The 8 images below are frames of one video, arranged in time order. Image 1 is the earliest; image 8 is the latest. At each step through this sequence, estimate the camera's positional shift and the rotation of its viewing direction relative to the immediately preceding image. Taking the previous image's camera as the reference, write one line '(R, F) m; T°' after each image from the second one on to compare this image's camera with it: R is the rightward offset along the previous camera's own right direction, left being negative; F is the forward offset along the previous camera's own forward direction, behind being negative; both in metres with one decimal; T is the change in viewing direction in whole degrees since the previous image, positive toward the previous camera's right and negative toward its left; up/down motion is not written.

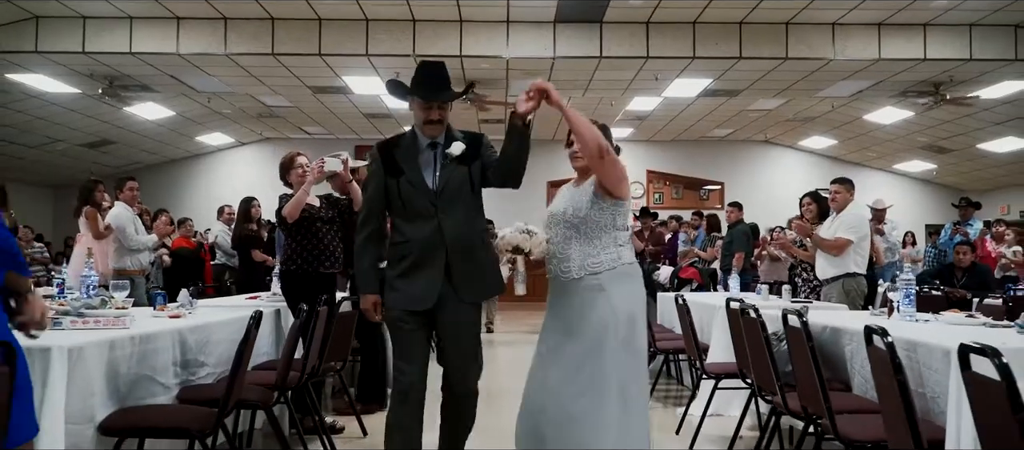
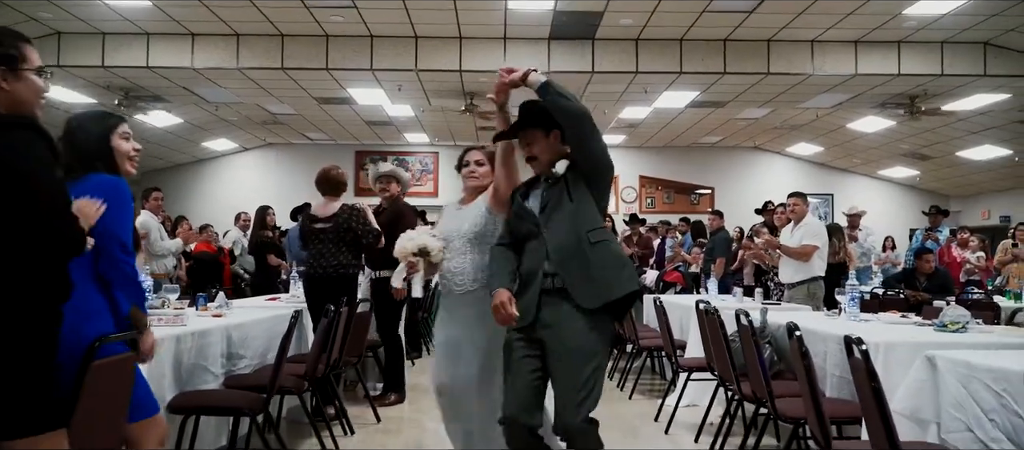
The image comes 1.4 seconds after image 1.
(0.0, -0.5) m; 0°
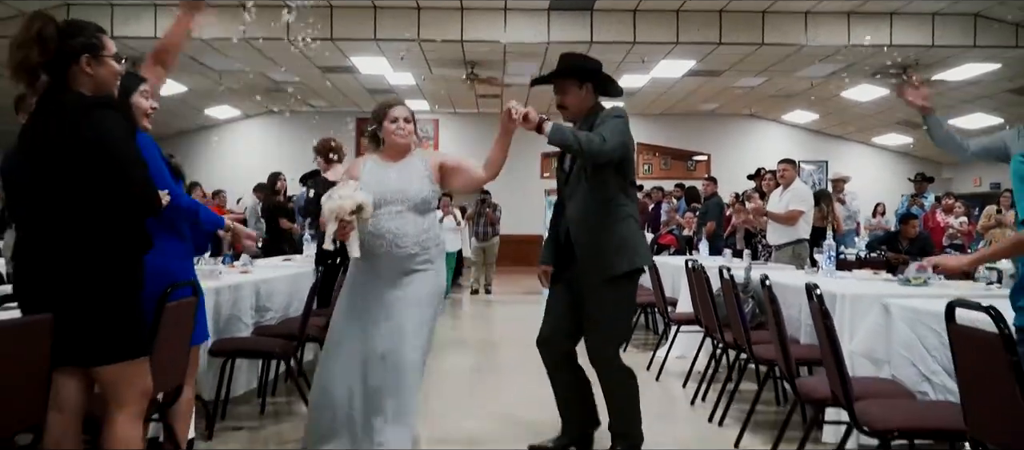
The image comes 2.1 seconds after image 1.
(0.0, -0.3) m; 0°
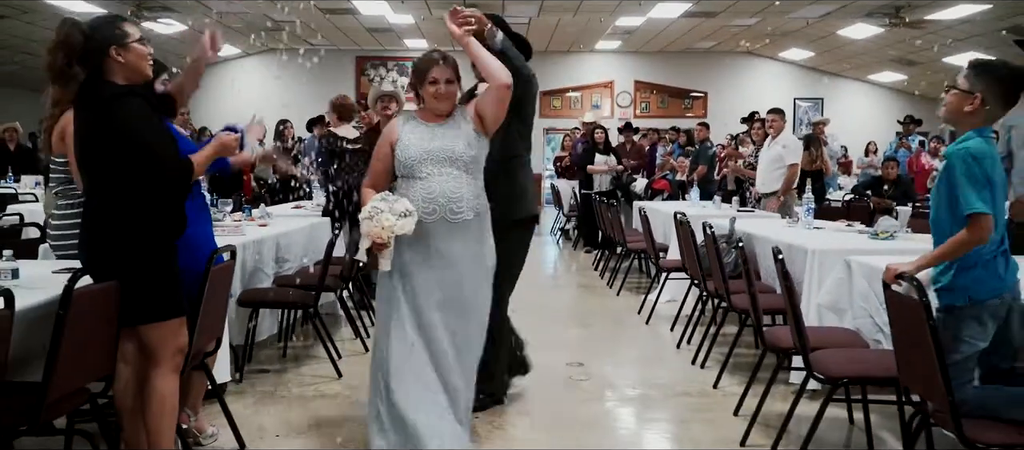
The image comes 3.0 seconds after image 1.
(0.0, -0.3) m; 0°
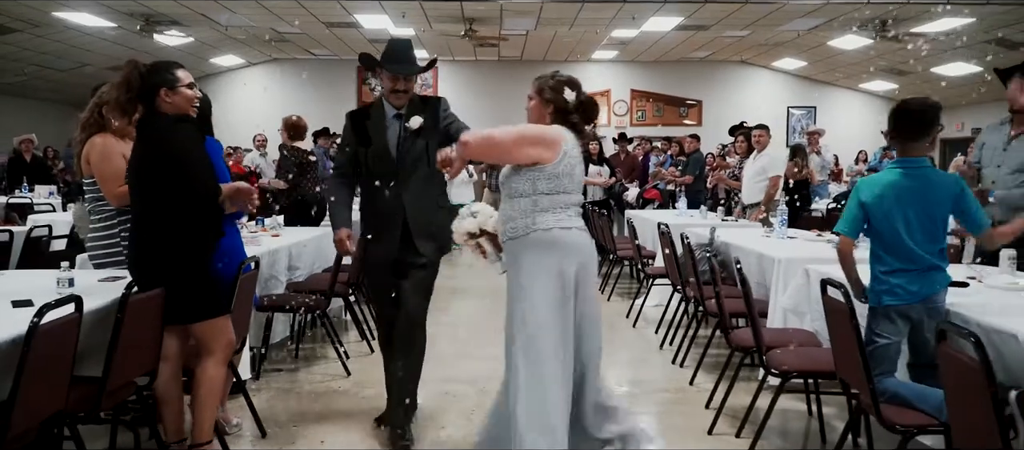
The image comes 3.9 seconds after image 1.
(0.0, -0.4) m; 0°
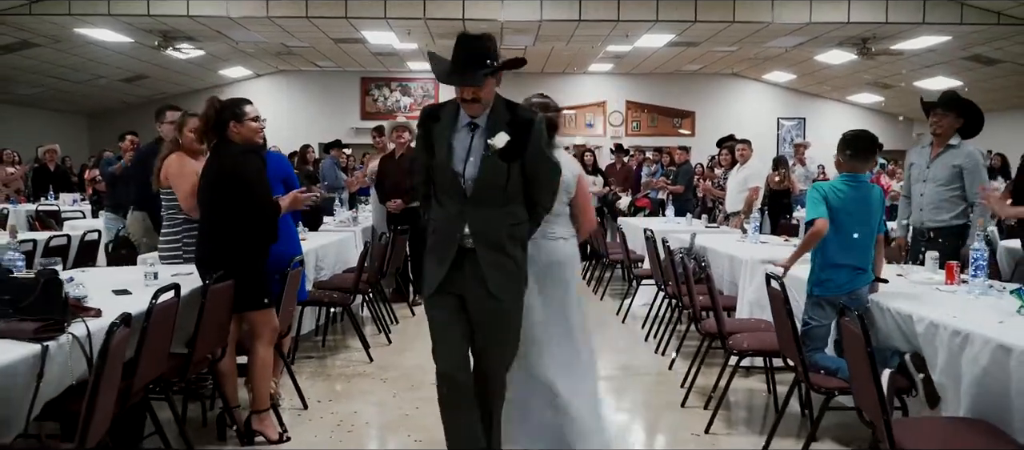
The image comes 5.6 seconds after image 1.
(0.0, -0.6) m; 0°
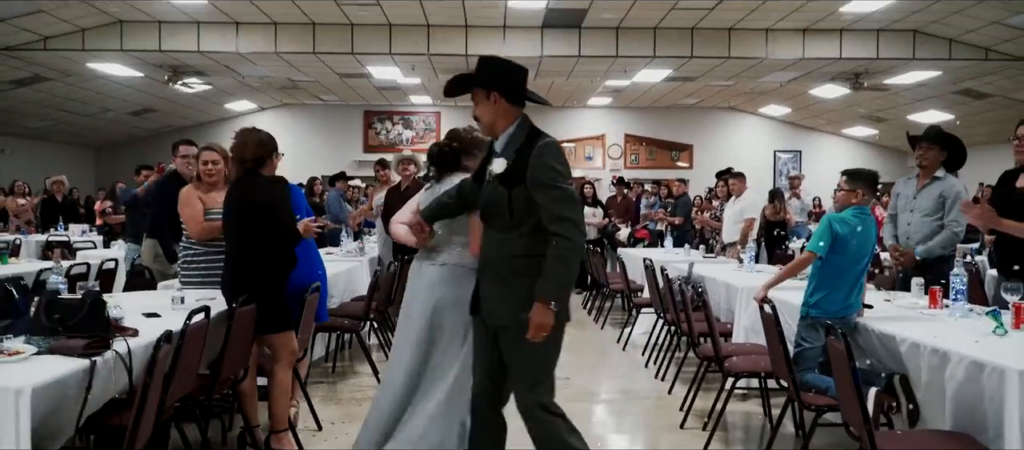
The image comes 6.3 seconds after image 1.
(0.0, -0.2) m; 0°
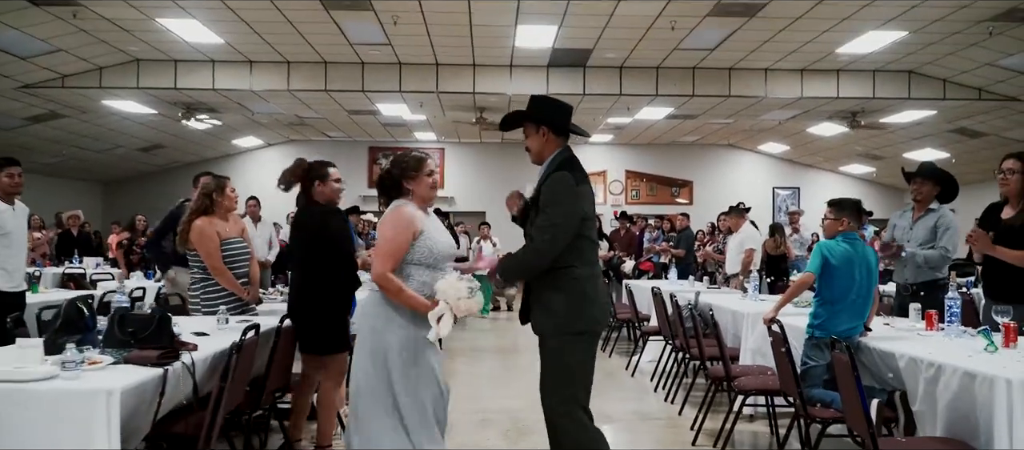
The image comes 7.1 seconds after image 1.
(-0.1, -0.2) m; 0°
